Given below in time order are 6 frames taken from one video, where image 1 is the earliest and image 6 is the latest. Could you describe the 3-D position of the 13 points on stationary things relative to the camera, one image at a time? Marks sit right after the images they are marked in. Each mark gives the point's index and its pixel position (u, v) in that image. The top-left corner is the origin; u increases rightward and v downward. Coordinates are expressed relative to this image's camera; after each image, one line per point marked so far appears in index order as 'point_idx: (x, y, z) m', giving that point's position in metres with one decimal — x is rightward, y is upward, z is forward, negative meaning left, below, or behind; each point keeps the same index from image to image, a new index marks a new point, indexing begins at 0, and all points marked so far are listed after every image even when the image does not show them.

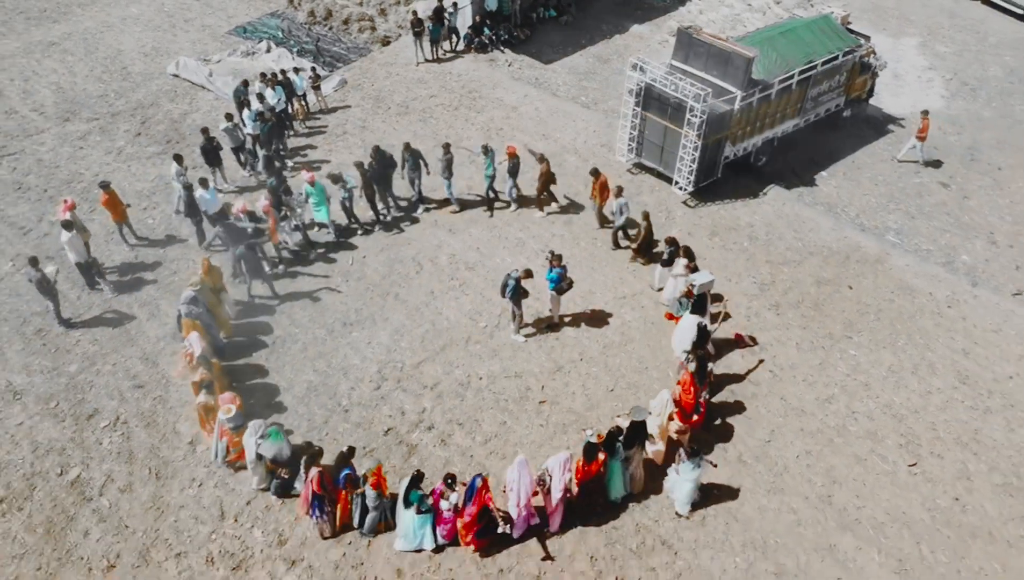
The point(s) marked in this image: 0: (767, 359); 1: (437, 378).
0: (+4.7, -1.3, +13.2) m
1: (-1.3, -1.6, +12.5) m
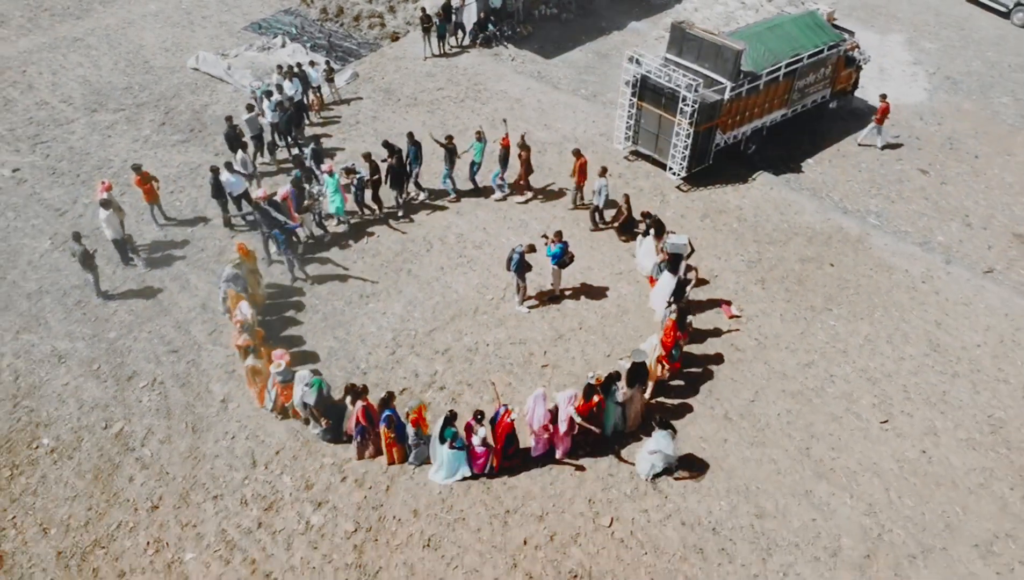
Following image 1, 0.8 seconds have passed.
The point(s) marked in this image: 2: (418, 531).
0: (+4.8, -0.8, +14.2) m
1: (-1.2, -1.0, +13.6) m
2: (-1.4, -3.7, +10.9) m
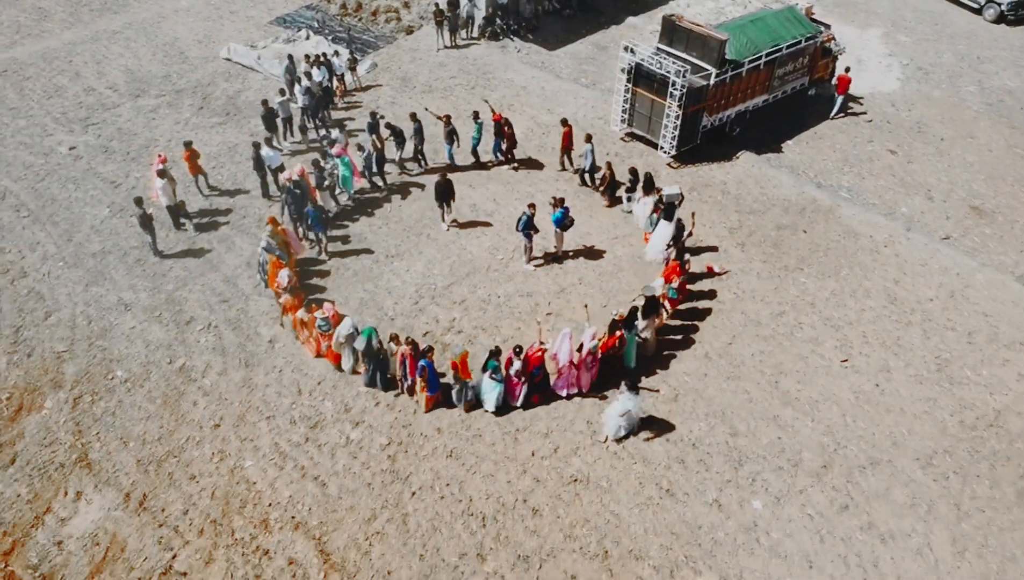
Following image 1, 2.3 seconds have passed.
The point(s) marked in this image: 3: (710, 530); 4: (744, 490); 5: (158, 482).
0: (+5.0, +0.1, +16.1) m
1: (-1.0, -0.1, +15.5) m
2: (-1.2, -2.8, +12.8) m
3: (+3.3, -3.9, +11.7) m
4: (+4.0, -3.5, +12.2) m
5: (-6.1, -3.3, +12.2) m
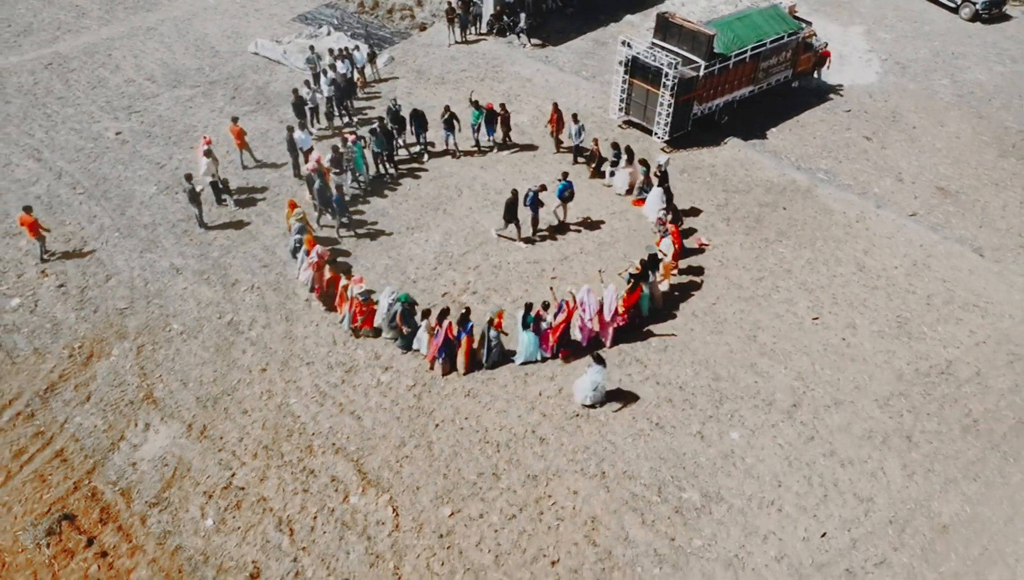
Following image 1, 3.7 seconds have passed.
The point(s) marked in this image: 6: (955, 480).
0: (+5.2, +0.9, +18.0) m
1: (-0.8, +0.7, +17.4) m
2: (-1.0, -2.0, +14.6) m
3: (+3.5, -3.2, +13.6) m
4: (+4.2, -2.7, +14.1) m
5: (-5.9, -2.5, +14.0) m
6: (+8.3, -3.6, +13.4) m
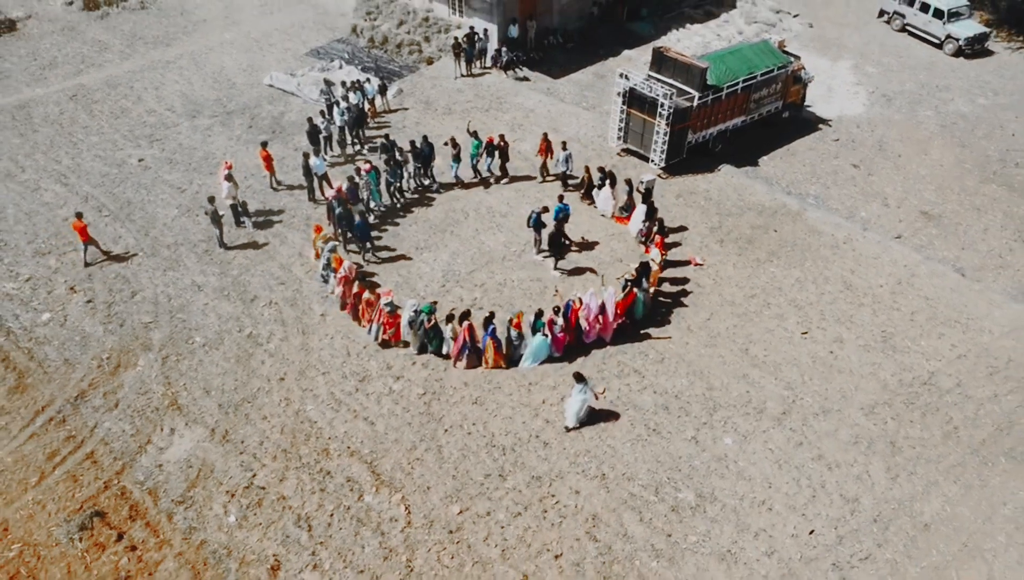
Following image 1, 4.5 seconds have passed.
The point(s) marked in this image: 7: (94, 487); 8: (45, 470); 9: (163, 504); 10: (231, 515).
0: (+5.3, +0.4, +18.9) m
1: (-0.7, +0.2, +18.3) m
2: (-0.9, -2.3, +15.5) m
3: (+3.6, -3.4, +14.3) m
4: (+4.3, -2.9, +14.9) m
5: (-5.7, -2.7, +14.8) m
6: (+8.4, -3.8, +14.1) m
7: (-8.0, -3.8, +13.7) m
8: (-9.2, -3.5, +14.0) m
9: (-6.6, -4.0, +13.4) m
10: (-5.2, -4.2, +13.2) m
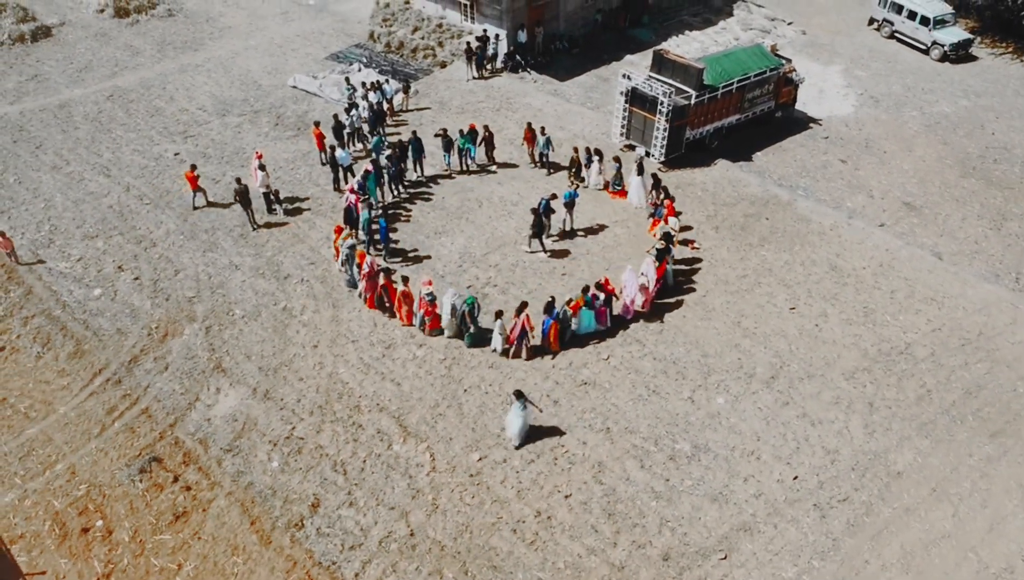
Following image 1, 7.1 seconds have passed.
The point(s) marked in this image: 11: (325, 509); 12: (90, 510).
0: (+5.6, +1.0, +20.5) m
1: (-0.4, +0.8, +19.9) m
2: (-0.6, -1.7, +17.0) m
3: (+3.9, -2.8, +15.8) m
4: (+4.6, -2.3, +16.4) m
5: (-5.4, -2.1, +16.4) m
6: (+8.7, -3.2, +15.6) m
7: (-7.7, -3.2, +15.2) m
8: (-8.9, -2.9, +15.5) m
9: (-6.3, -3.4, +15.0) m
10: (-4.9, -3.6, +14.8) m
11: (-3.7, -4.3, +13.9) m
12: (-8.3, -4.3, +14.0) m
